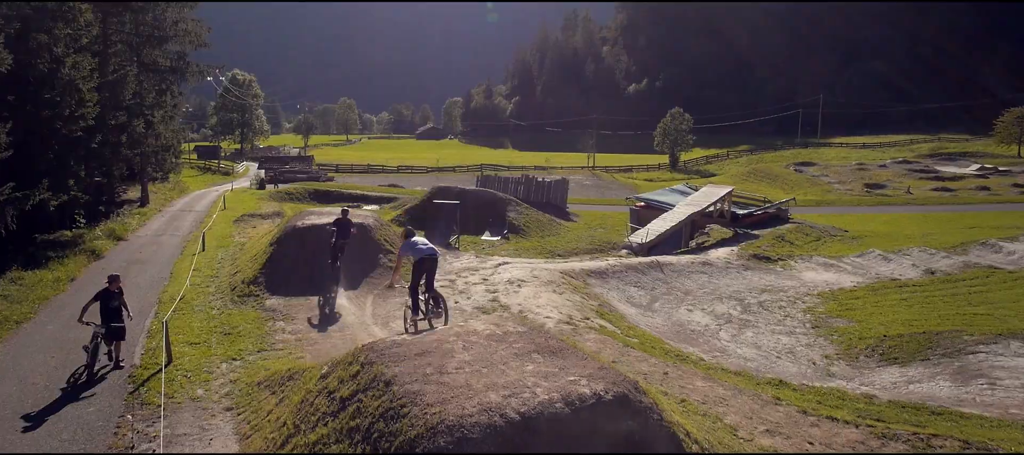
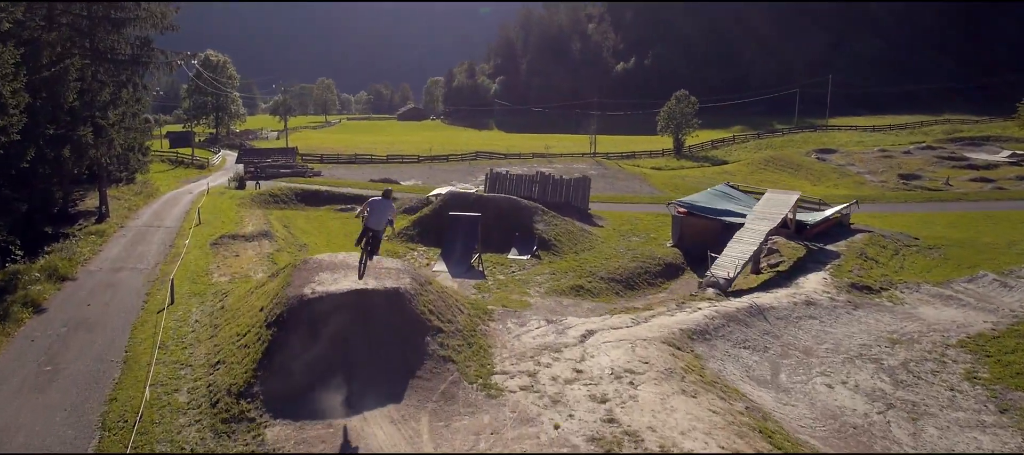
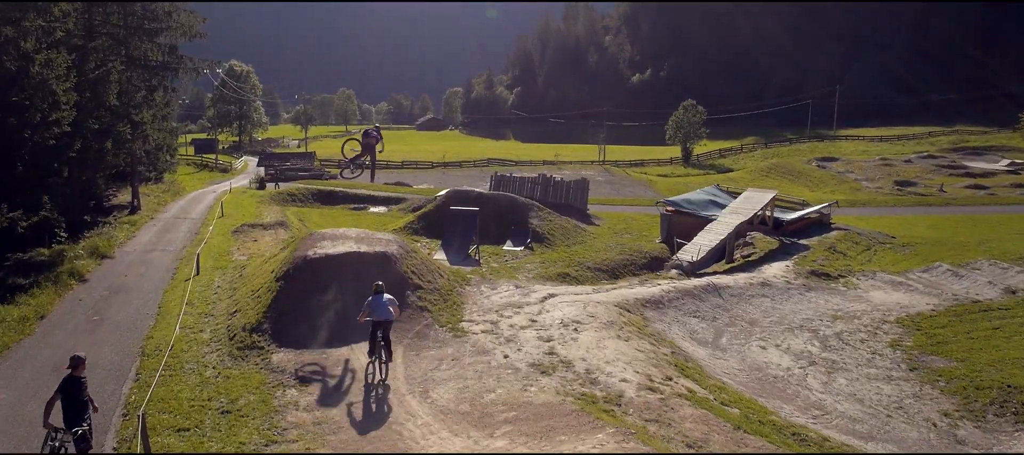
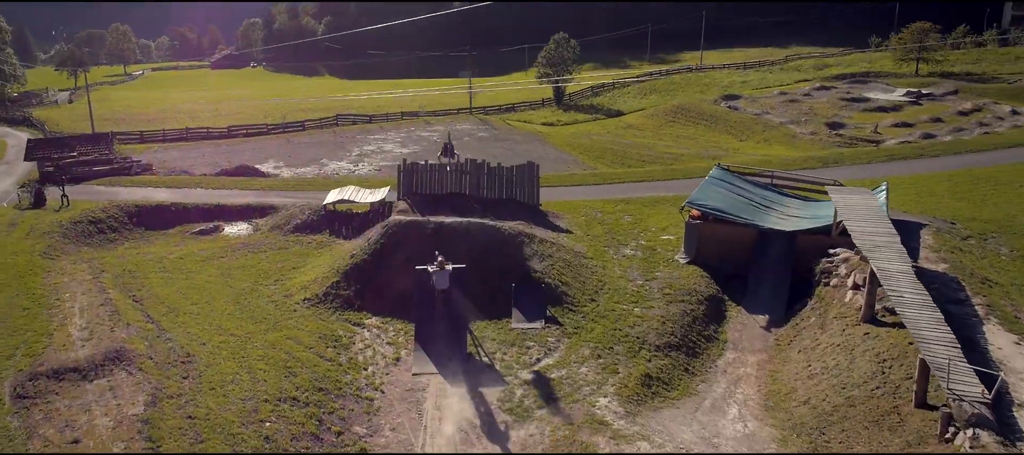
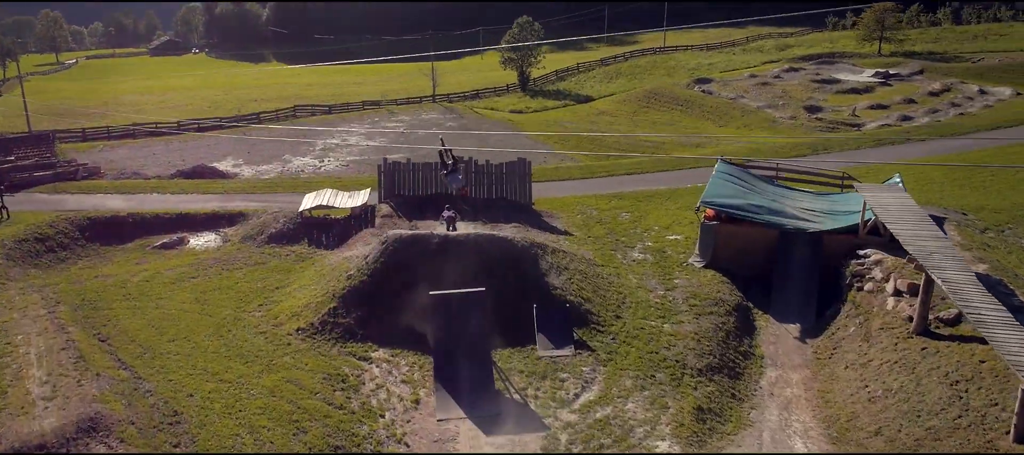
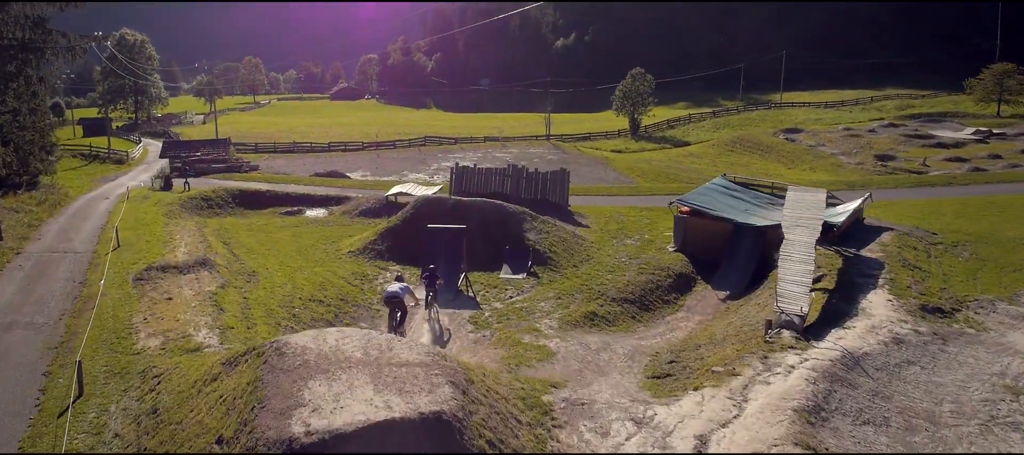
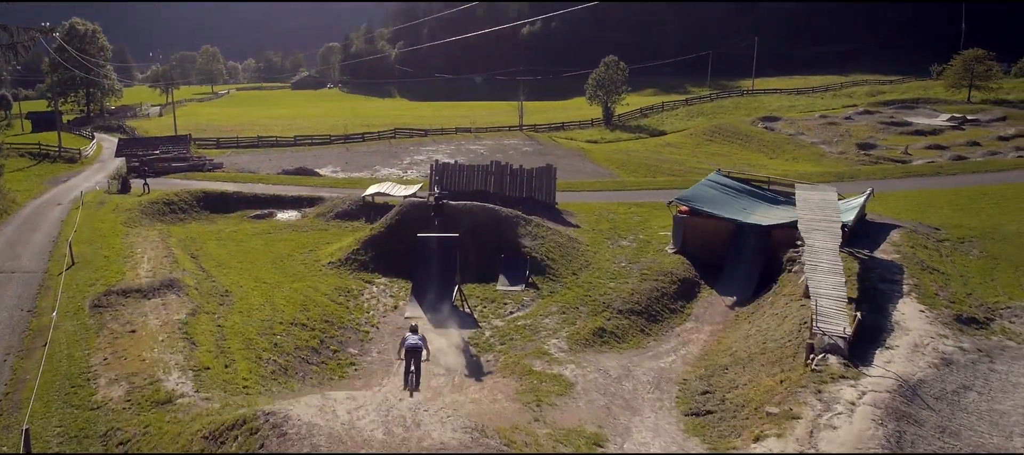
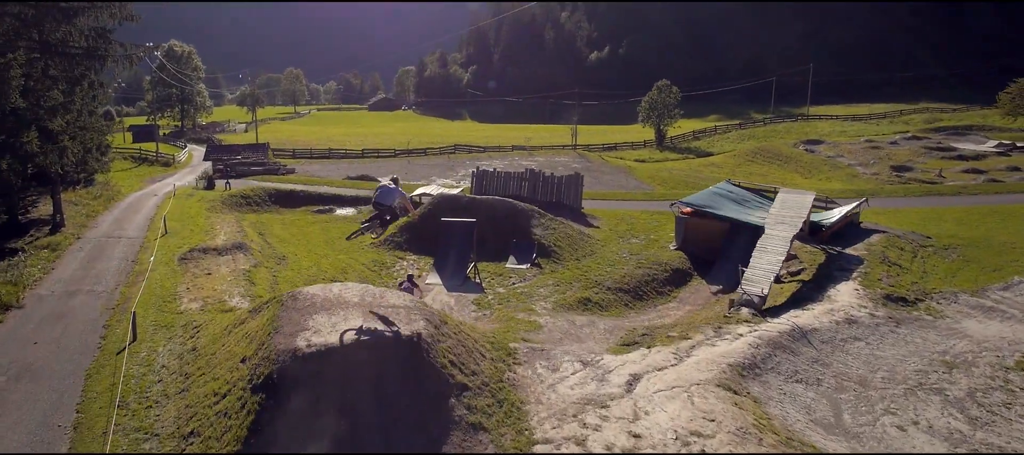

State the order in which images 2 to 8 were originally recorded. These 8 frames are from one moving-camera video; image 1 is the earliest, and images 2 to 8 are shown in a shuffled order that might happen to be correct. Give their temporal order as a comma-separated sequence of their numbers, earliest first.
3, 2, 8, 6, 7, 4, 5
